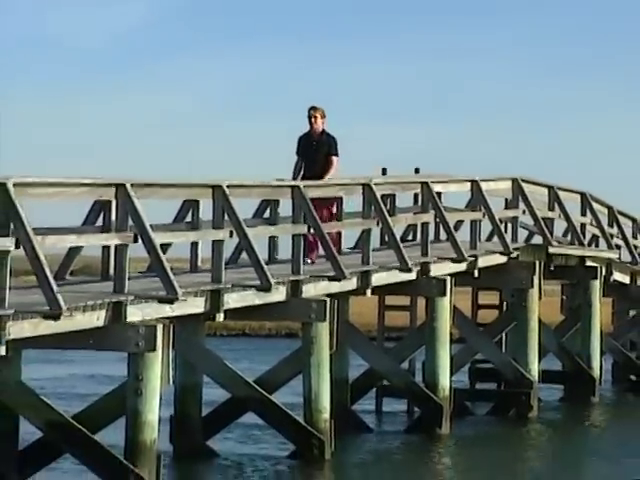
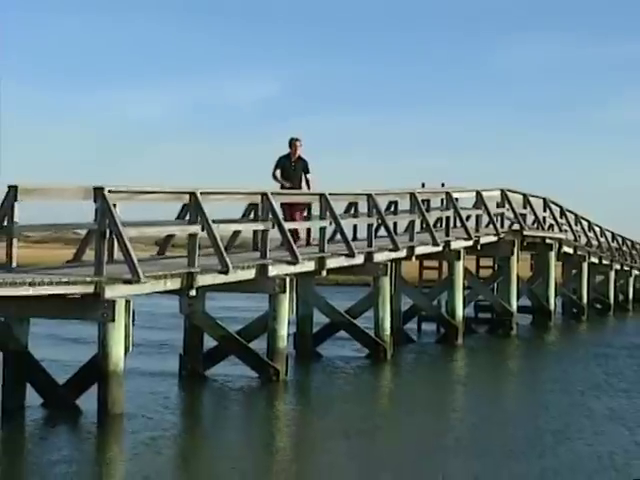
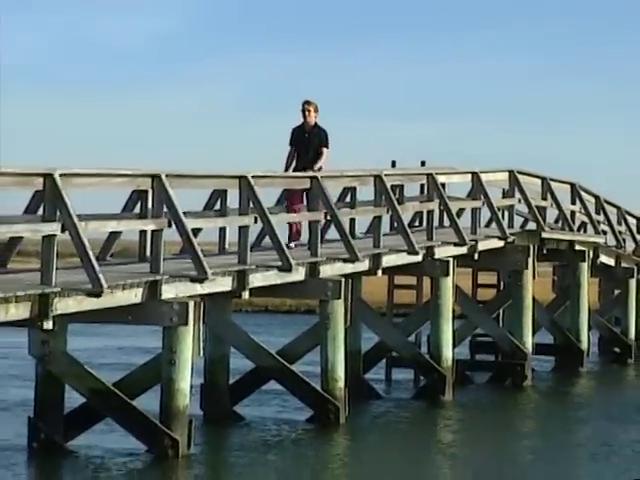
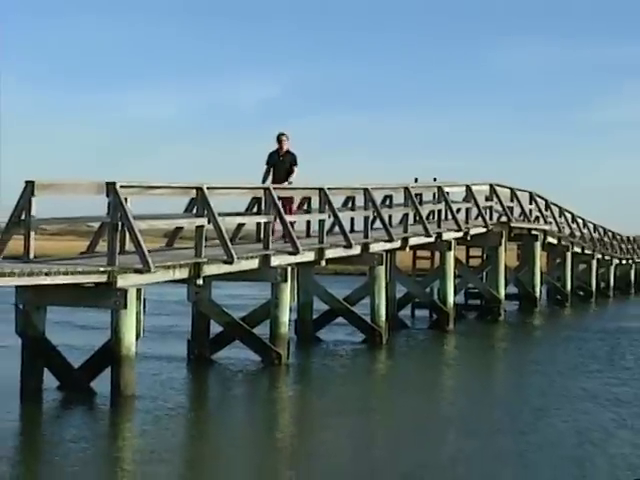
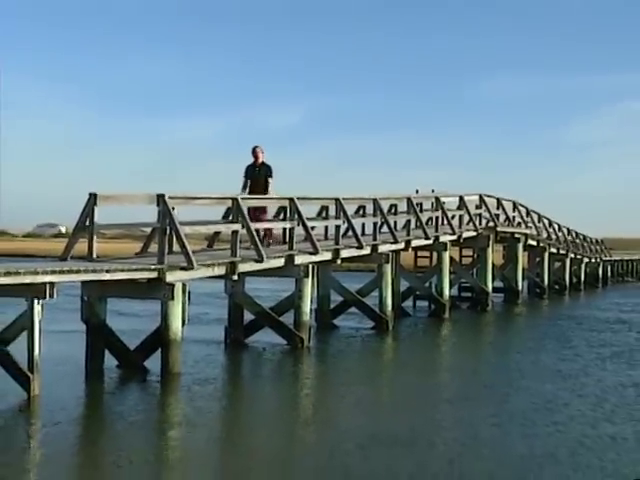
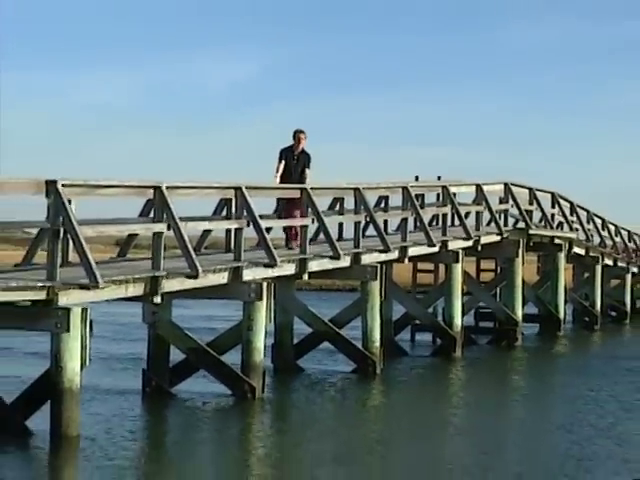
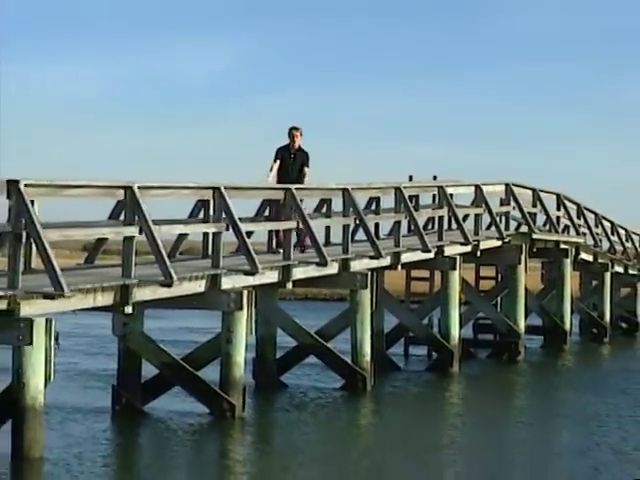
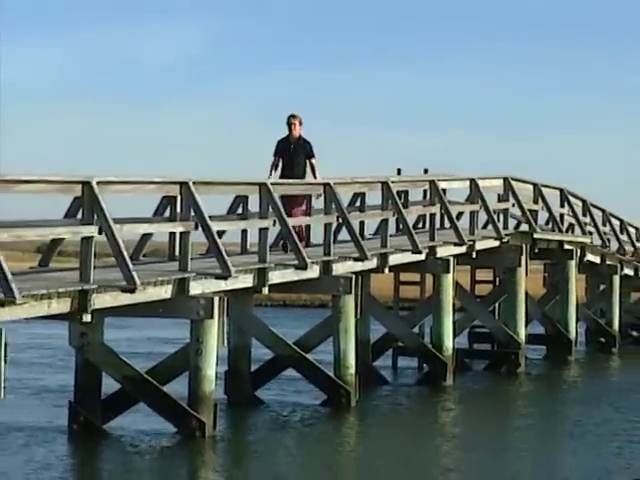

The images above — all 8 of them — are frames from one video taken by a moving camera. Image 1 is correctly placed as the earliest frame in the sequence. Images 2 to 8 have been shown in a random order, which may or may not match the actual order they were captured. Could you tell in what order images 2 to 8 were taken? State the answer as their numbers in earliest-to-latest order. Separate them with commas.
3, 8, 7, 6, 2, 4, 5
